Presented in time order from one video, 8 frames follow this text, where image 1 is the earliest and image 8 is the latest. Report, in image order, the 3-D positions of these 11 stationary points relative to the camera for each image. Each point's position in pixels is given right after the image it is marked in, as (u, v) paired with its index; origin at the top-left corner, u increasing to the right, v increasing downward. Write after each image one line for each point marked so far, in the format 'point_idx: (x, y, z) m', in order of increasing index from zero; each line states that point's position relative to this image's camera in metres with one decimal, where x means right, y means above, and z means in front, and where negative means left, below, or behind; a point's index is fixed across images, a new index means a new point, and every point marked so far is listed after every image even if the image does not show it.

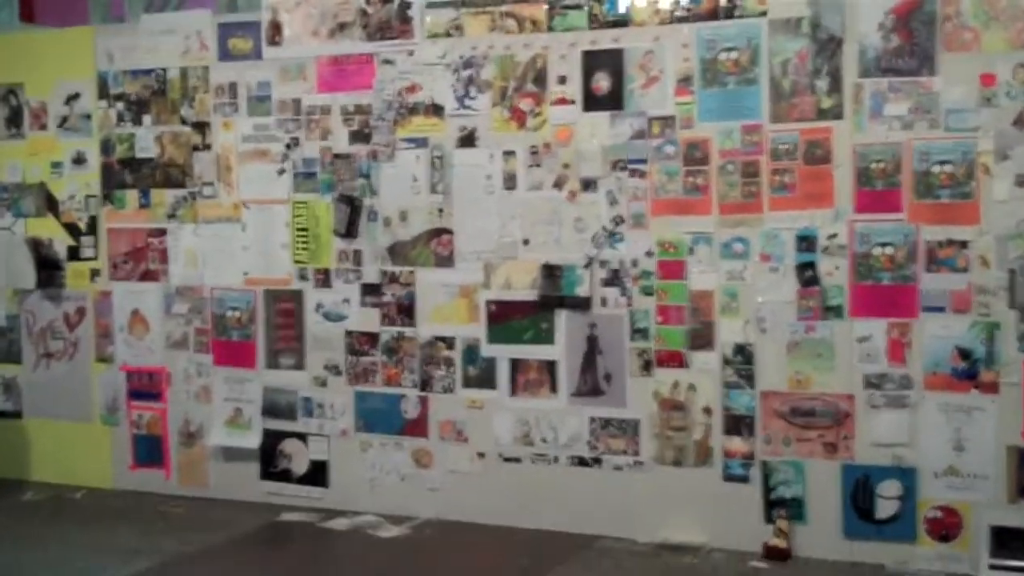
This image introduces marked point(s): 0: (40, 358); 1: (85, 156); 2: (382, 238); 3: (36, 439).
0: (-1.4, -0.2, +4.3) m
1: (-1.2, +0.4, +4.1) m
2: (-0.3, +0.1, +3.7) m
3: (-1.5, -0.5, +4.3) m
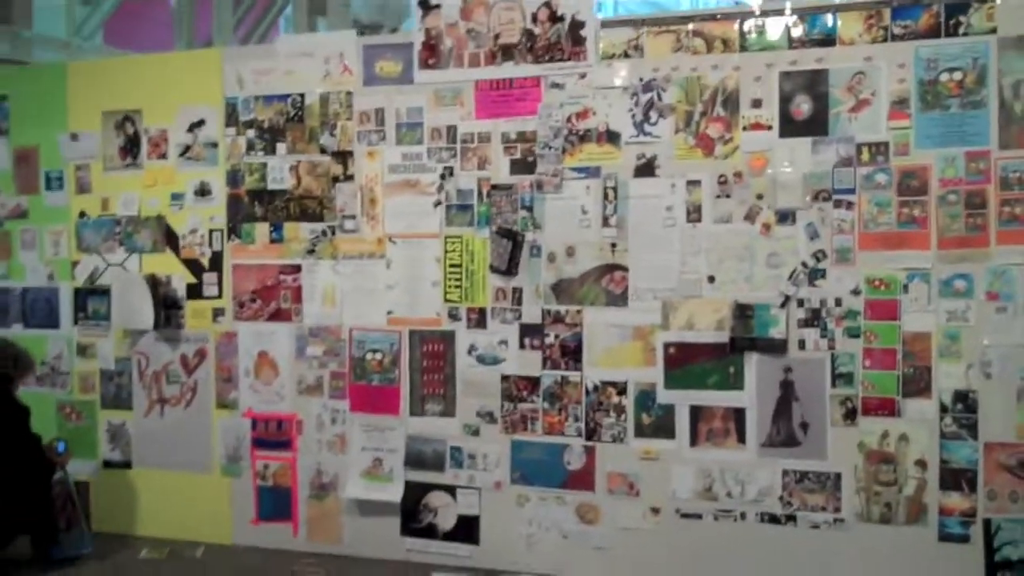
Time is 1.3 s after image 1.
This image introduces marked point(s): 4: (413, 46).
0: (-1.0, -0.3, +4.0) m
1: (-0.8, +0.3, +3.9) m
2: (+0.1, 0.0, +3.5) m
3: (-1.0, -0.6, +4.0) m
4: (-0.3, +0.6, +3.6) m
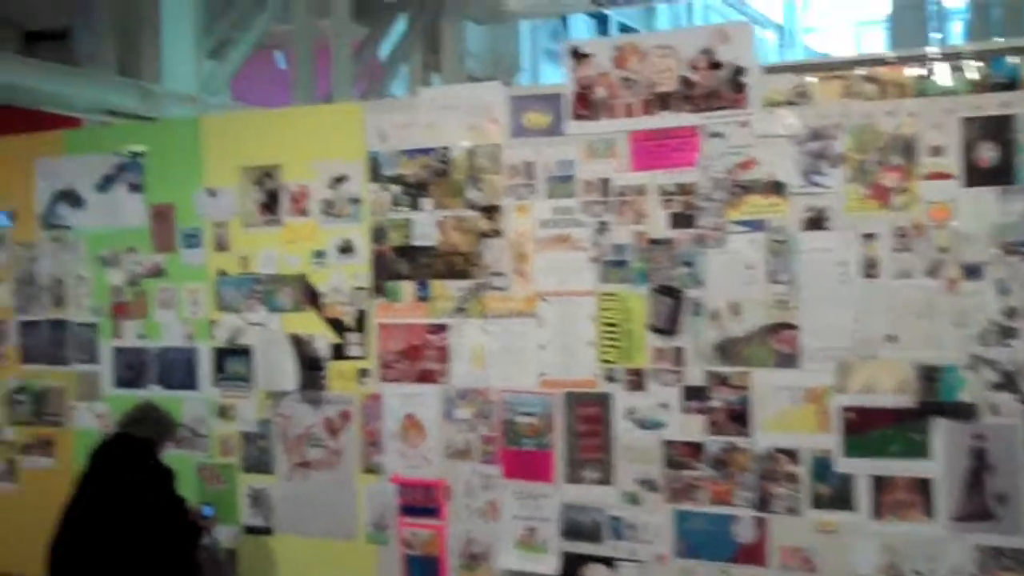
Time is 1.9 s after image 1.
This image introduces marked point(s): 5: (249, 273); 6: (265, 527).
0: (-0.6, -0.5, +3.9) m
1: (-0.4, +0.1, +3.8) m
2: (+0.5, -0.1, +3.3) m
3: (-0.6, -0.7, +3.9) m
4: (+0.1, +0.5, +3.4) m
5: (-0.7, 0.0, +3.9) m
6: (-0.7, -0.7, +3.9) m
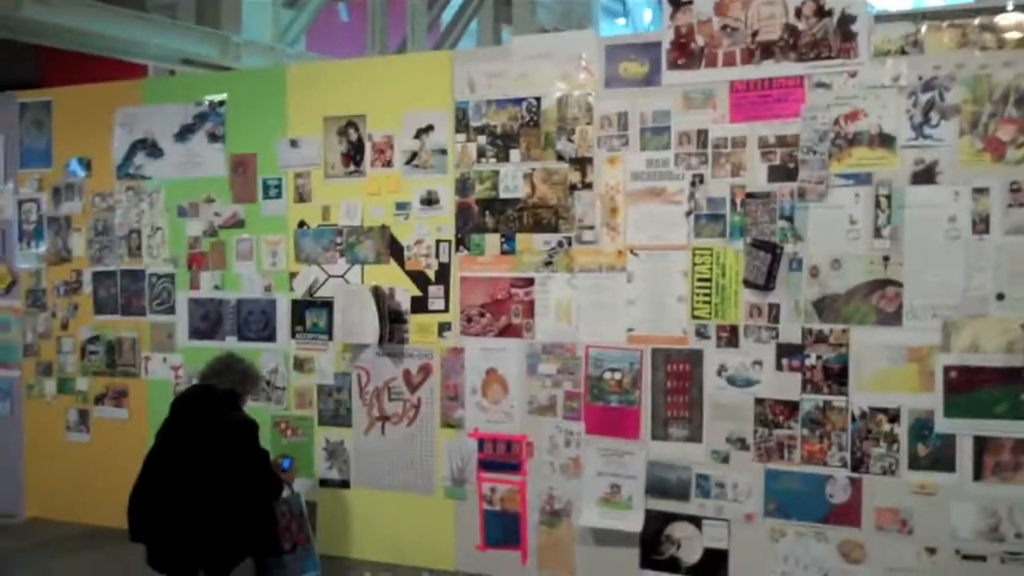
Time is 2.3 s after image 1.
0: (-0.4, -0.4, +3.8) m
1: (-0.2, +0.2, +3.7) m
2: (+0.7, 0.0, +3.2) m
3: (-0.4, -0.6, +3.8) m
4: (+0.3, +0.6, +3.4) m
5: (-0.5, +0.2, +3.9) m
6: (-0.5, -0.5, +3.9) m
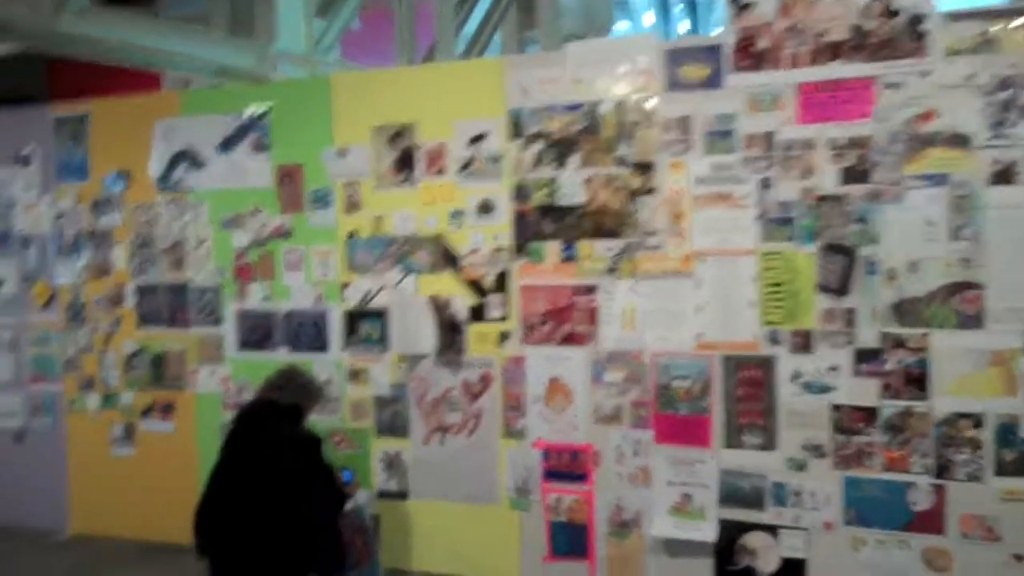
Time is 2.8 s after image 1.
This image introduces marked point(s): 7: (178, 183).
0: (-0.2, -0.4, +3.8) m
1: (0.0, +0.2, +3.6) m
2: (+0.8, 0.0, +3.1) m
3: (-0.2, -0.6, +3.8) m
4: (+0.5, +0.6, +3.3) m
5: (-0.3, +0.1, +3.8) m
6: (-0.3, -0.6, +3.8) m
7: (-1.0, +0.3, +4.2) m
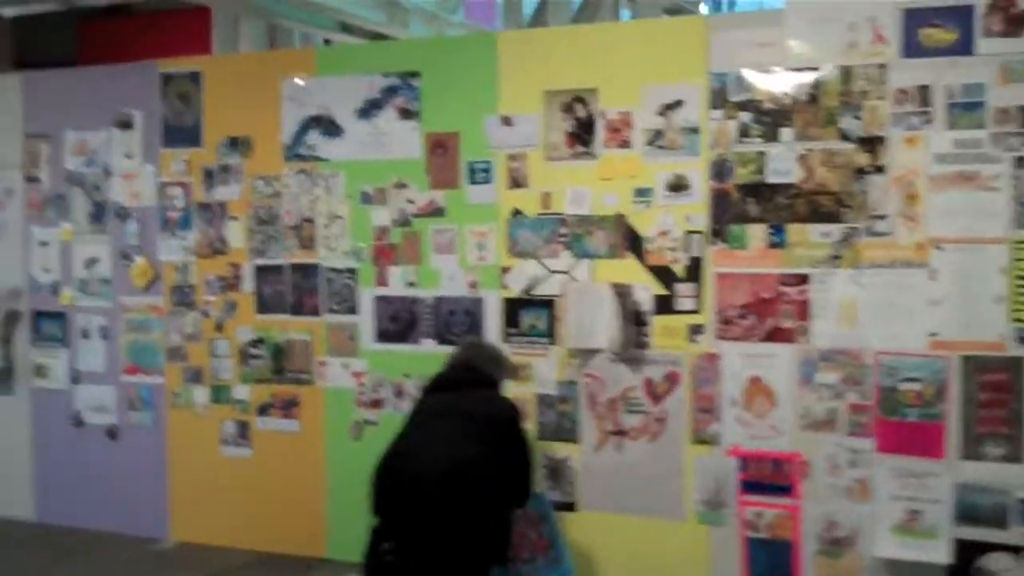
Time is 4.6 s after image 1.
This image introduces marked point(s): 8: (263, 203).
0: (+0.2, -0.4, +3.4) m
1: (+0.4, +0.2, +3.2) m
2: (+1.3, 0.0, +2.8) m
3: (+0.2, -0.6, +3.4) m
4: (+0.9, +0.6, +2.9) m
5: (+0.1, +0.2, +3.4) m
6: (+0.1, -0.5, +3.4) m
7: (-0.5, +0.4, +3.8) m
8: (-0.7, +0.2, +3.8) m
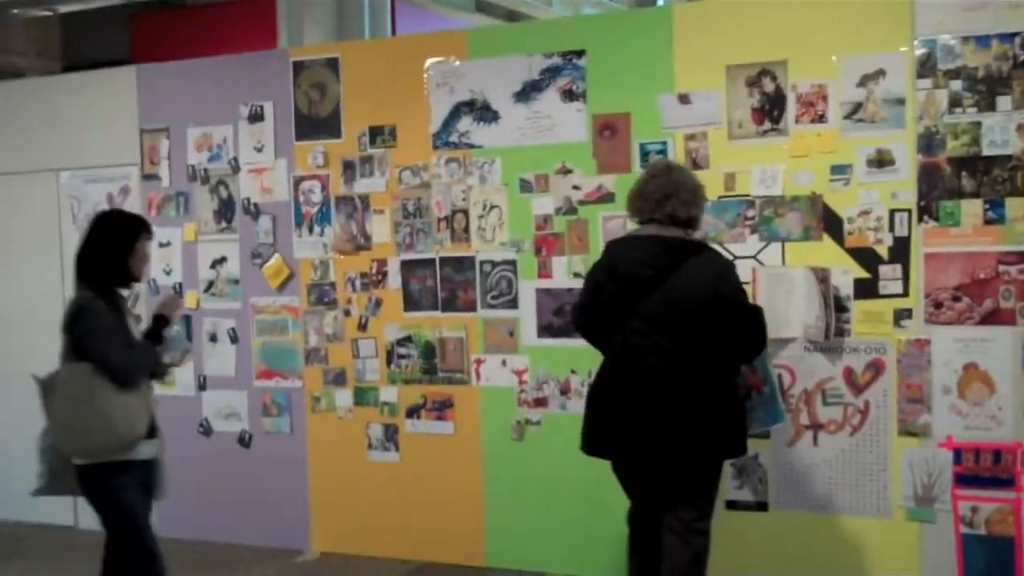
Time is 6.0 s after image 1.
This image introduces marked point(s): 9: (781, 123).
0: (+0.6, -0.3, +3.2) m
1: (+0.8, +0.3, +3.0) m
2: (+1.7, +0.1, +2.6) m
3: (+0.6, -0.6, +3.2) m
4: (+1.3, +0.6, +2.7) m
5: (+0.5, +0.2, +3.2) m
6: (+0.6, -0.5, +3.2) m
7: (-0.1, +0.4, +3.6) m
8: (-0.3, +0.2, +3.6) m
9: (+0.6, +0.4, +3.2) m
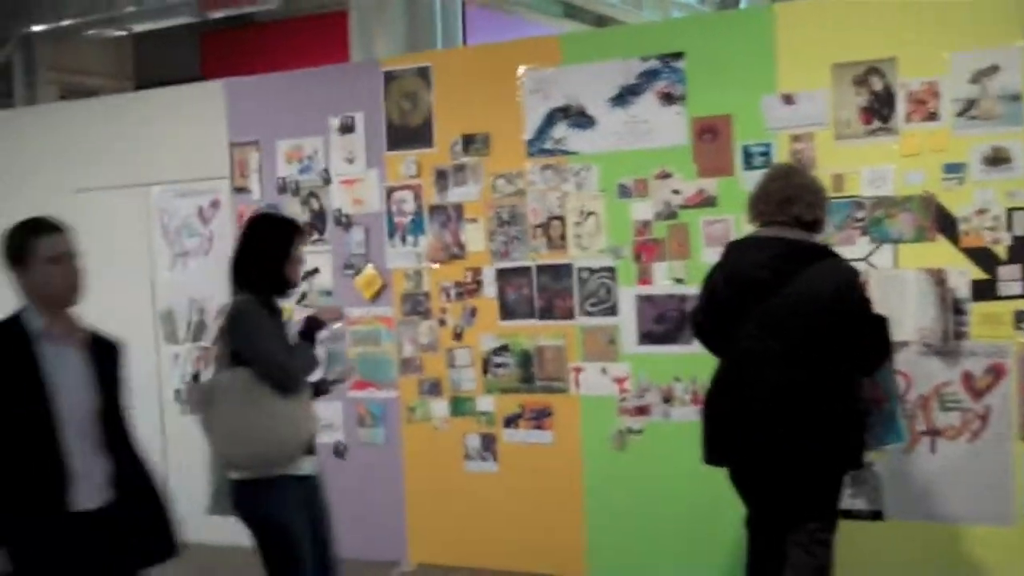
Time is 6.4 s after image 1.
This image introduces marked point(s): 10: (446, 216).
0: (+0.9, -0.3, +3.1) m
1: (+1.0, +0.3, +3.0) m
2: (+1.9, +0.1, +2.5) m
3: (+0.9, -0.6, +3.1) m
4: (+1.5, +0.6, +2.6) m
5: (+0.7, +0.2, +3.1) m
6: (+0.8, -0.5, +3.2) m
7: (+0.1, +0.4, +3.5) m
8: (0.0, +0.2, +3.6) m
9: (+0.8, +0.4, +3.1) m
10: (-0.2, +0.2, +3.7) m
